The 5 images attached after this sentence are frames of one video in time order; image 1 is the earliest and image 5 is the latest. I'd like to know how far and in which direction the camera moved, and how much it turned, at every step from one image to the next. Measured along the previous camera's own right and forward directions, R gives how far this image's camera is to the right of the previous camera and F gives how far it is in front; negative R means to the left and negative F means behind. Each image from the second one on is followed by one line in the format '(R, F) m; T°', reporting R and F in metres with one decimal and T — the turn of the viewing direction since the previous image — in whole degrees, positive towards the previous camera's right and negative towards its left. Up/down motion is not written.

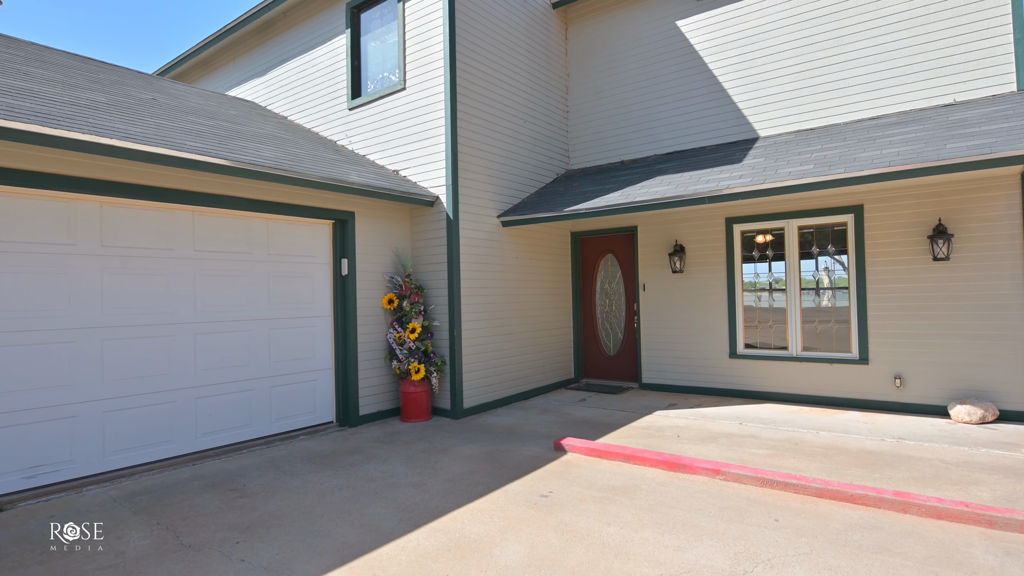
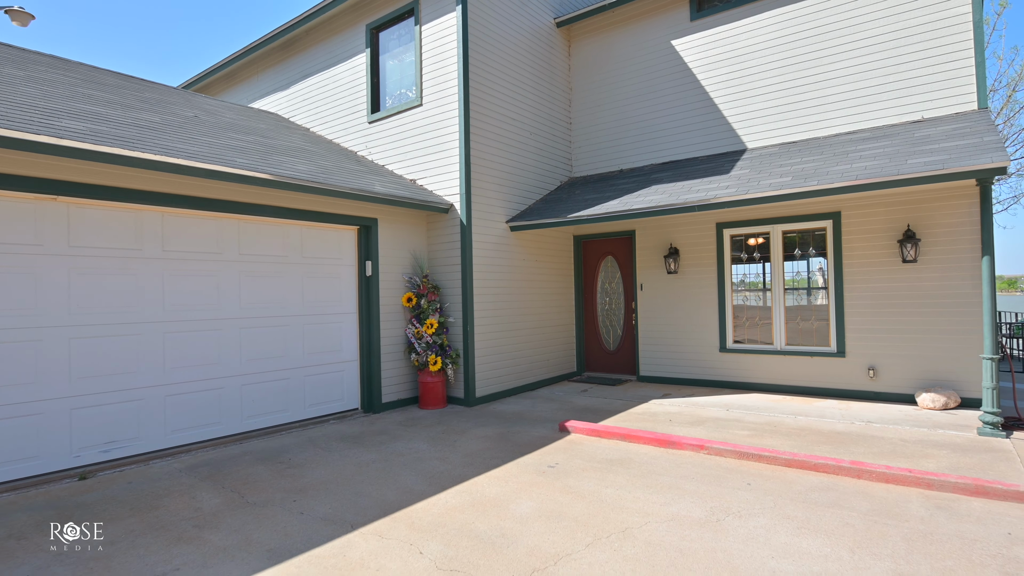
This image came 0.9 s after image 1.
(-0.1, -0.6) m; 0°
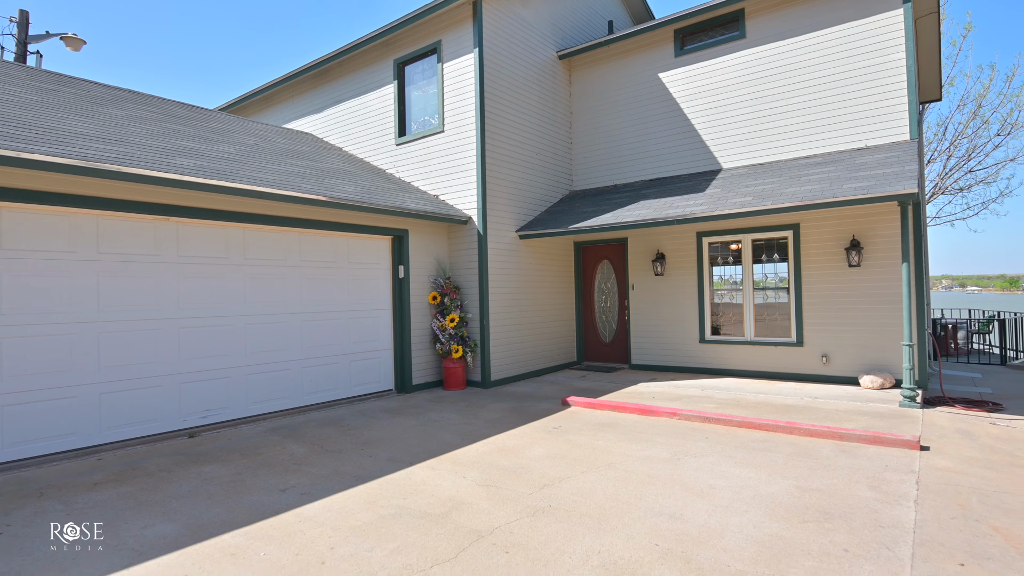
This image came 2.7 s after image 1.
(-0.1, -1.2) m; 0°
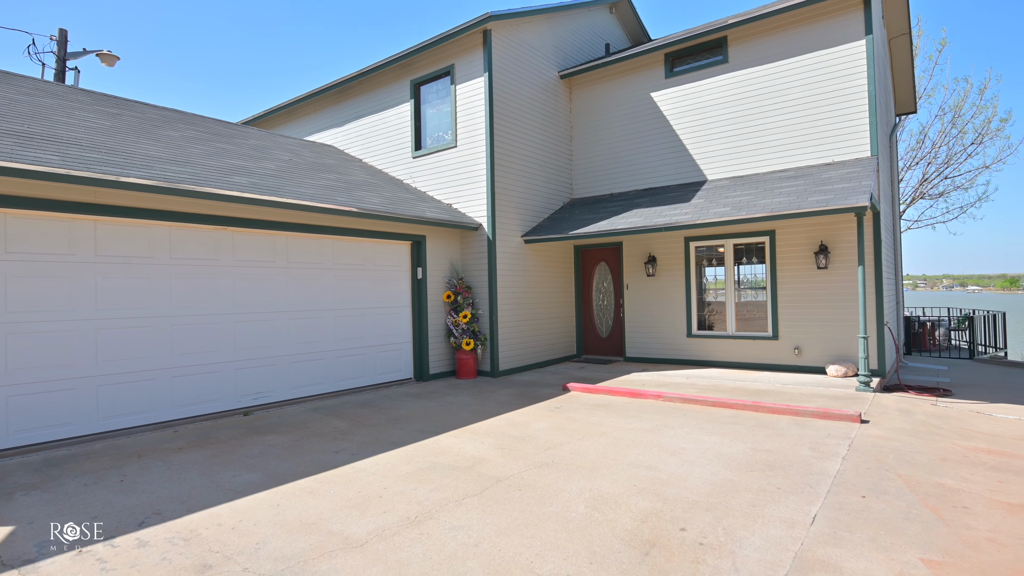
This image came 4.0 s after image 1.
(-0.1, -0.9) m; 0°
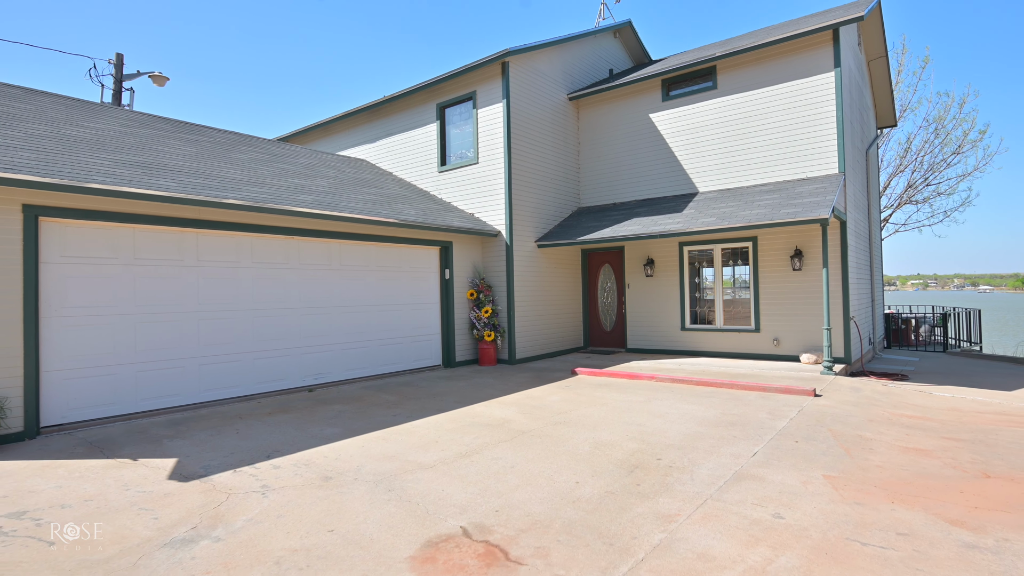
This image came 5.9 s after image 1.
(-0.2, -1.3) m; -1°
